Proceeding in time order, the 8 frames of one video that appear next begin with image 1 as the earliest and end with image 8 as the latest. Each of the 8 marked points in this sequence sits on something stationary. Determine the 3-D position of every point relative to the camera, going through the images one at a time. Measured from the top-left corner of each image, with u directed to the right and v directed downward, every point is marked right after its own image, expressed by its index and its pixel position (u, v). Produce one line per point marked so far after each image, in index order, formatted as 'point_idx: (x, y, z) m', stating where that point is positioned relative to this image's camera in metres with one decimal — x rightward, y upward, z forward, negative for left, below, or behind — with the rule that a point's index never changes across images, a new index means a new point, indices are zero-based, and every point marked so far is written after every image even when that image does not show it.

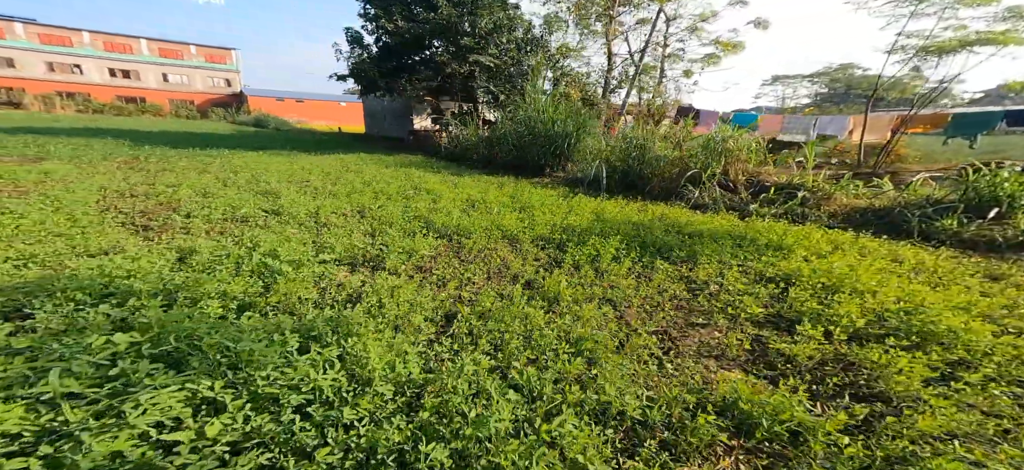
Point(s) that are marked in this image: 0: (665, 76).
0: (+5.6, +5.9, +14.8) m
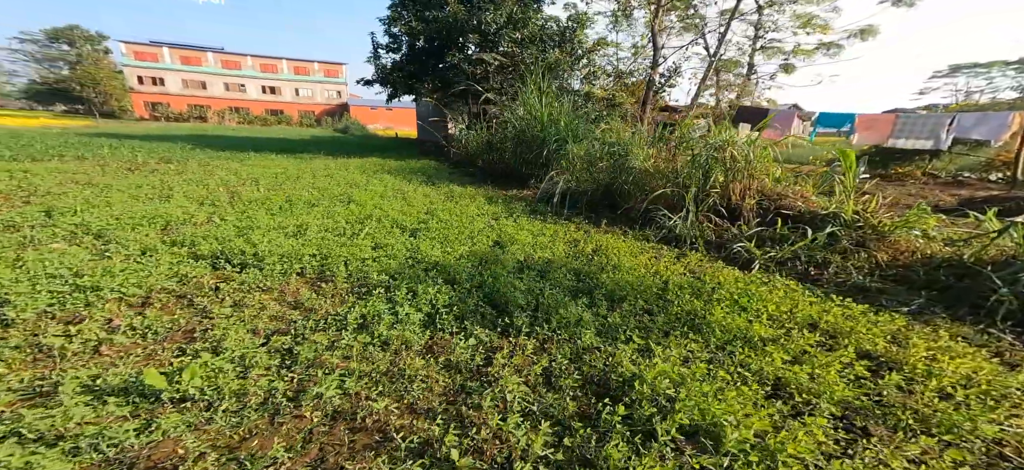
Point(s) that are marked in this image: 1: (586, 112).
0: (+7.5, +5.1, +12.4) m
1: (+1.1, +1.9, +6.1) m
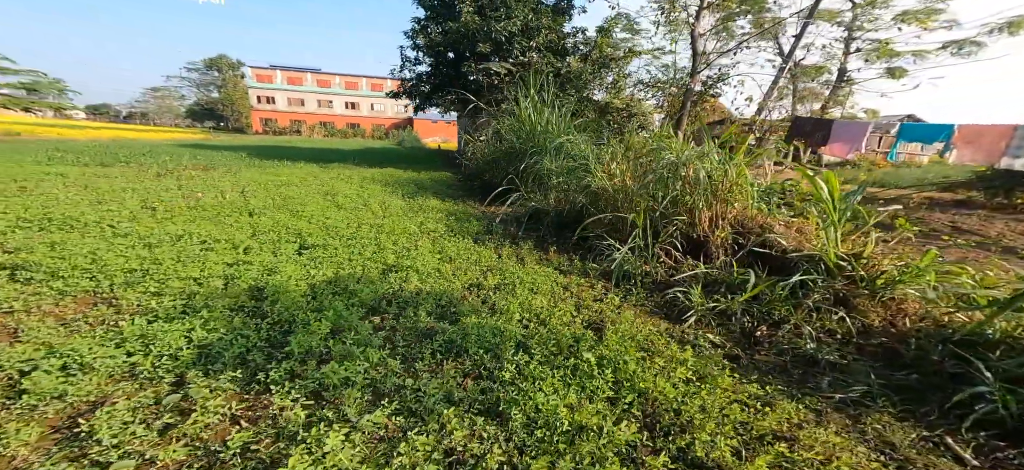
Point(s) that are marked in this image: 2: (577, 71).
0: (+8.5, +4.2, +10.6) m
1: (+1.0, +1.6, +5.5) m
2: (+1.2, +3.0, +7.3) m
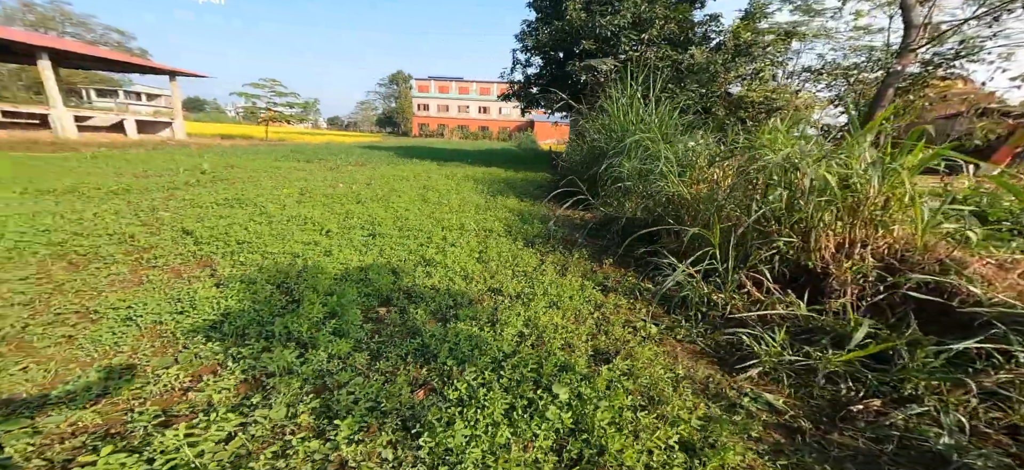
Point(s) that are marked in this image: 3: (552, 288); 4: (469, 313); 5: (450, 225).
0: (+11.2, +3.3, +6.9) m
1: (+2.2, +1.4, +4.7) m
2: (+3.1, +2.8, +6.4) m
3: (+0.3, -0.3, +2.5) m
4: (-0.2, -0.4, +2.2) m
5: (-0.5, +0.1, +3.6) m
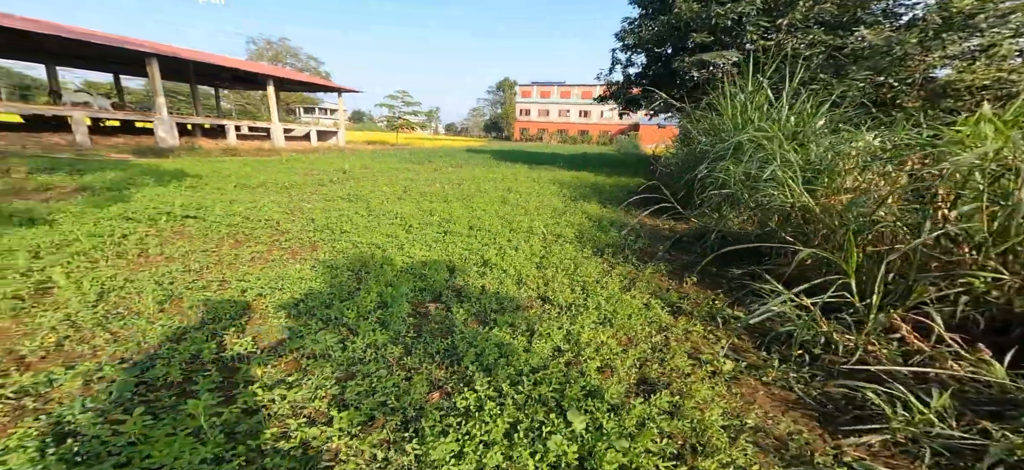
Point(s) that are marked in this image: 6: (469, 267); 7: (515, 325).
0: (+12.5, +2.4, +3.5) m
1: (+3.1, +1.1, +3.9) m
2: (+4.6, +2.4, +5.2) m
3: (+0.6, -0.4, +2.3) m
4: (0.0, -0.5, +2.1) m
5: (+0.1, 0.0, +3.5) m
6: (-0.3, -0.2, +2.6) m
7: (0.0, -0.5, +2.0) m
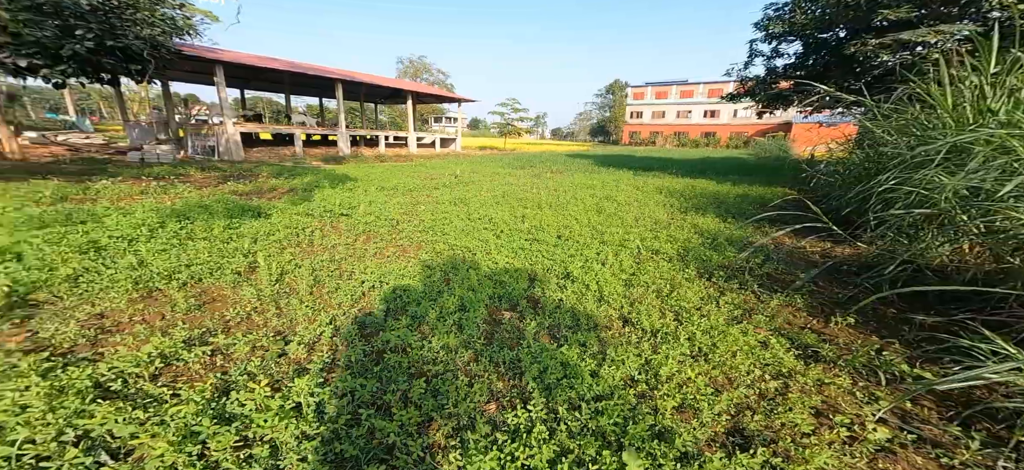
0: (+12.9, +1.7, 0.0) m
1: (+3.9, +0.9, +2.9) m
2: (+5.7, +2.1, +3.8) m
3: (+1.0, -0.5, +2.0) m
4: (+0.3, -0.5, +2.0) m
5: (+0.9, -0.1, +3.3) m
6: (+0.3, -0.3, +2.6) m
7: (+0.4, -0.5, +1.9) m
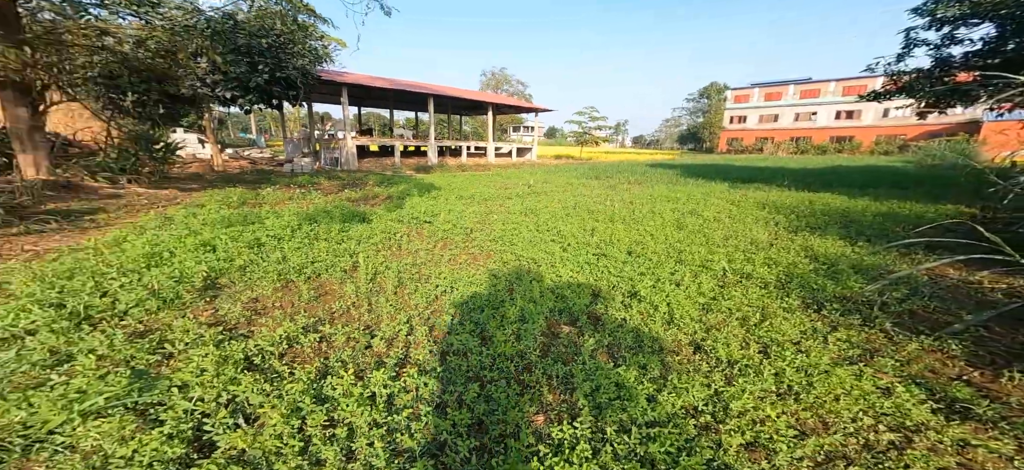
0: (+12.6, +1.2, -2.3) m
1: (+4.4, +0.7, +2.2) m
2: (+6.3, +1.8, +2.7) m
3: (+1.2, -0.6, +1.8) m
4: (+0.6, -0.6, +1.9) m
5: (+1.4, -0.2, +3.2) m
6: (+0.6, -0.4, +2.5) m
7: (+0.6, -0.6, +1.8) m
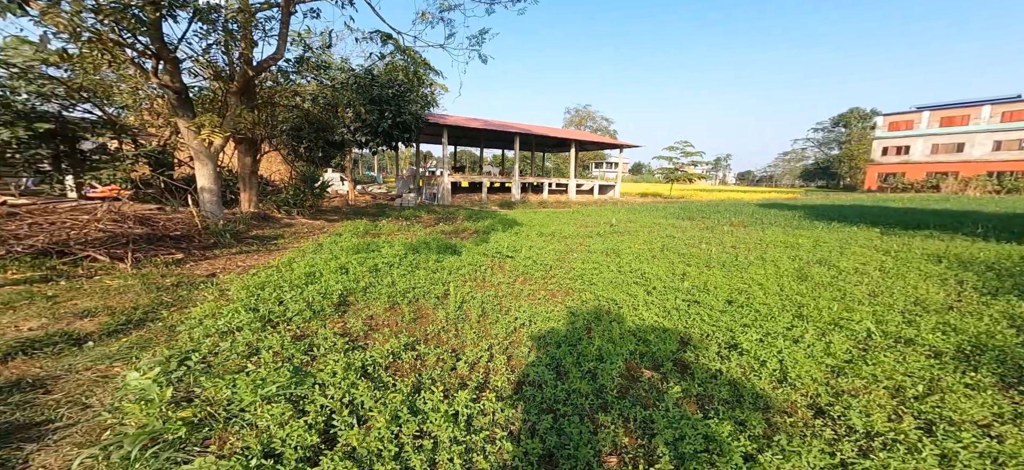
0: (+12.2, +0.7, -4.4) m
1: (+4.8, +0.2, +1.5) m
2: (+6.9, +1.2, +1.7) m
3: (+1.5, -0.9, +1.6) m
4: (+0.9, -0.8, +1.8) m
5: (+2.0, -0.6, +2.9) m
6: (+1.1, -0.7, +2.4) m
7: (+0.9, -0.8, +1.7) m
